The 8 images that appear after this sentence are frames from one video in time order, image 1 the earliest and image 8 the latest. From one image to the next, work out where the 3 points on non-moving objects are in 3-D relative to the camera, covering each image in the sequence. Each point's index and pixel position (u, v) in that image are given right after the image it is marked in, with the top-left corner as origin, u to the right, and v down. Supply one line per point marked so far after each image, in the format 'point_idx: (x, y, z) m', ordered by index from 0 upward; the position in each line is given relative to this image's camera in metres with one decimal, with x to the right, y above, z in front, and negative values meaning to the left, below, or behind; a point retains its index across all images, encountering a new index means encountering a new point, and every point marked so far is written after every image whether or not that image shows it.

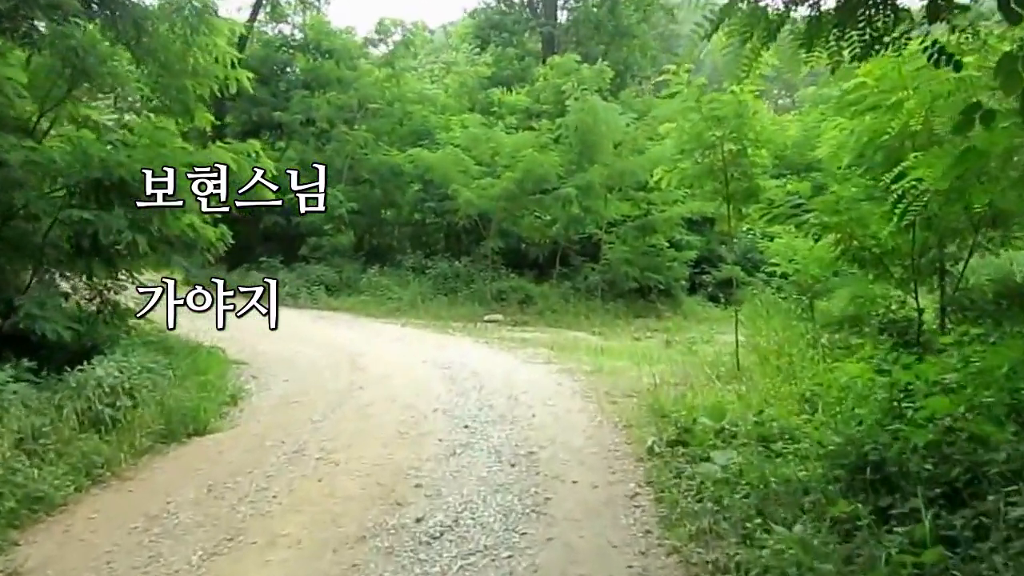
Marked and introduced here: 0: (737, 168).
0: (+2.0, +1.0, +9.7) m
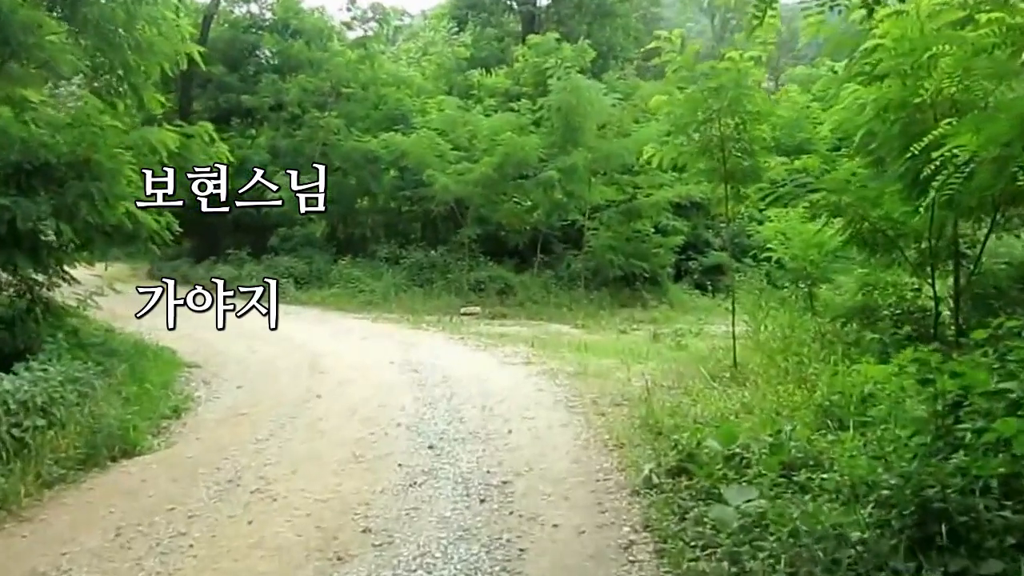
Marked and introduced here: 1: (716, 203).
0: (+1.8, +1.1, +8.8) m
1: (+1.7, +0.7, +9.5) m
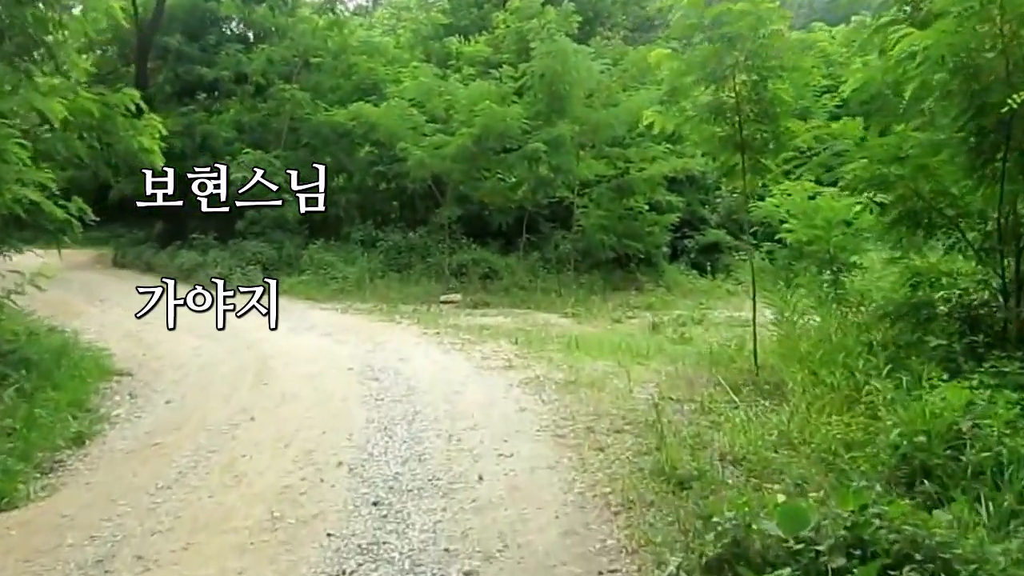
0: (+1.6, +1.2, +7.4) m
1: (+1.6, +0.8, +8.1) m
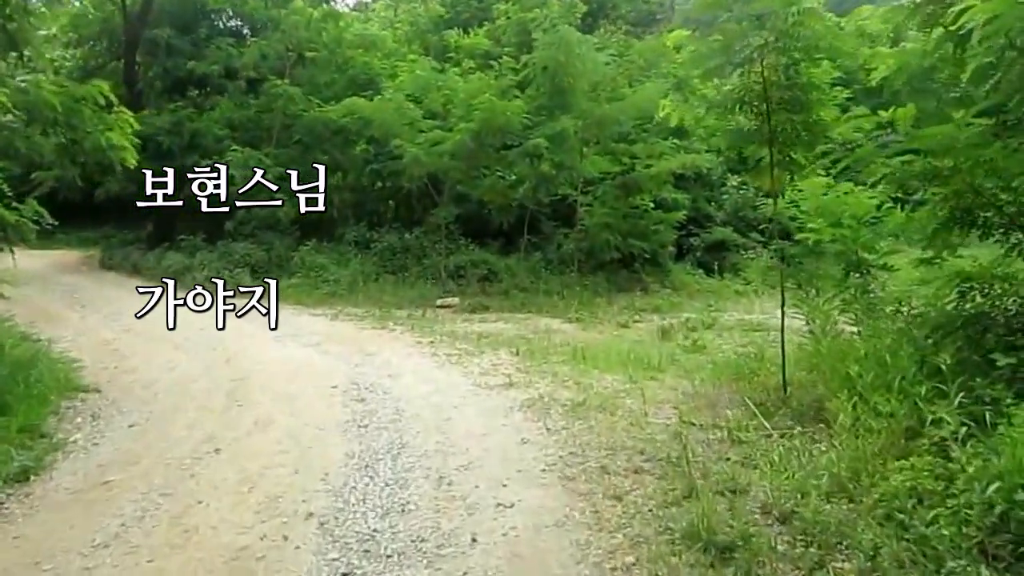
0: (+1.6, +1.1, +6.6) m
1: (+1.6, +0.7, +7.3) m
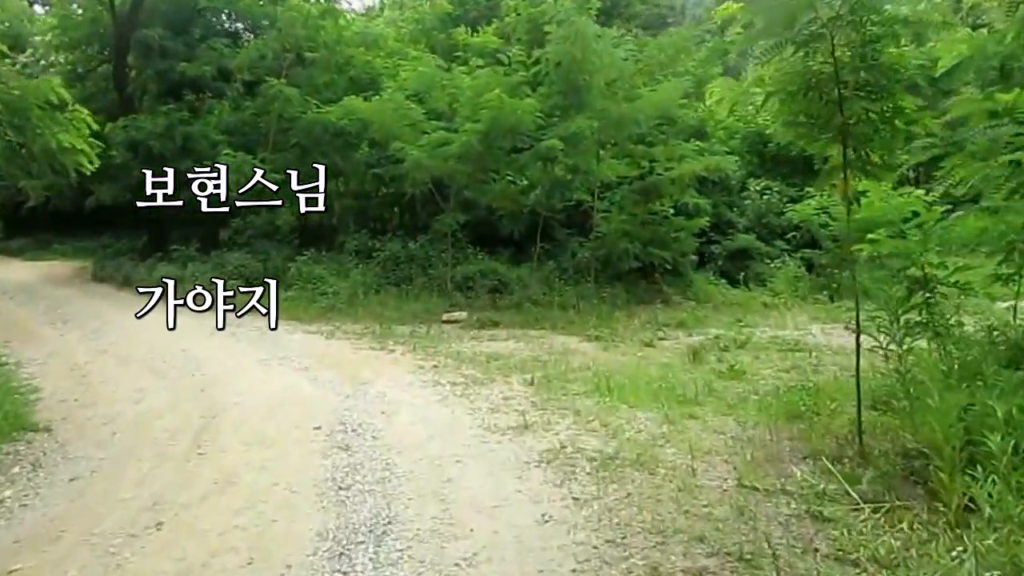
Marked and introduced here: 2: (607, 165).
0: (+1.7, +1.0, +5.5) m
1: (+1.7, +0.6, +6.2) m
2: (+1.2, +1.6, +14.3) m
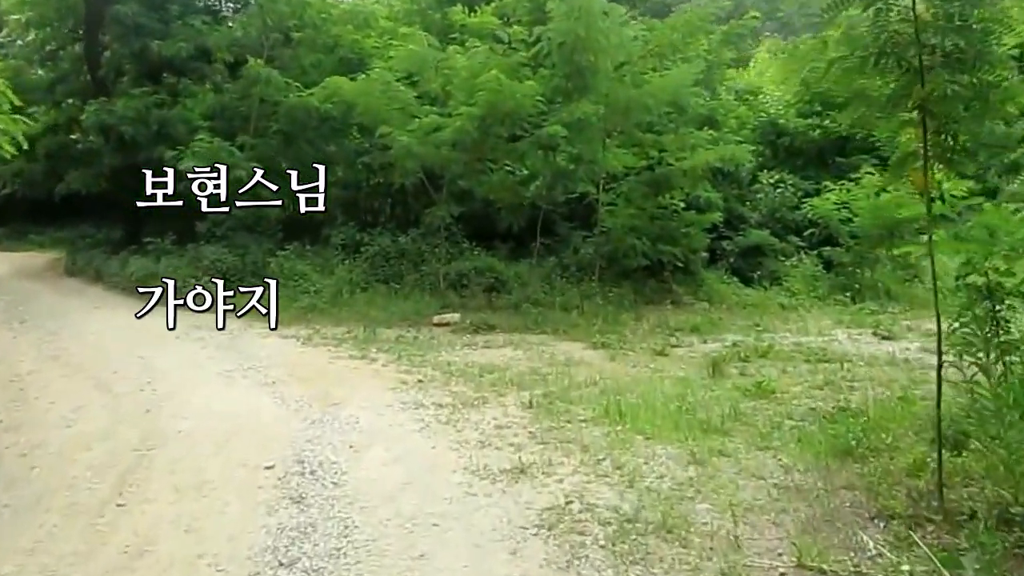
0: (+1.6, +0.9, +4.3) m
1: (+1.6, +0.5, +5.0) m
2: (+1.2, +1.6, +13.1) m
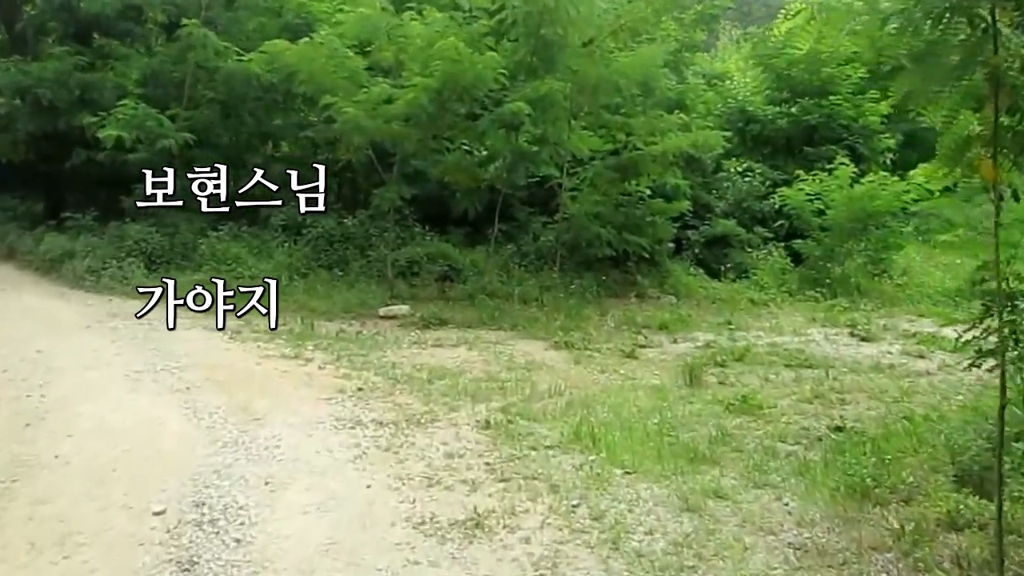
0: (+1.5, +0.9, +3.4) m
1: (+1.5, +0.5, +4.1) m
2: (+0.7, +1.7, +12.1) m
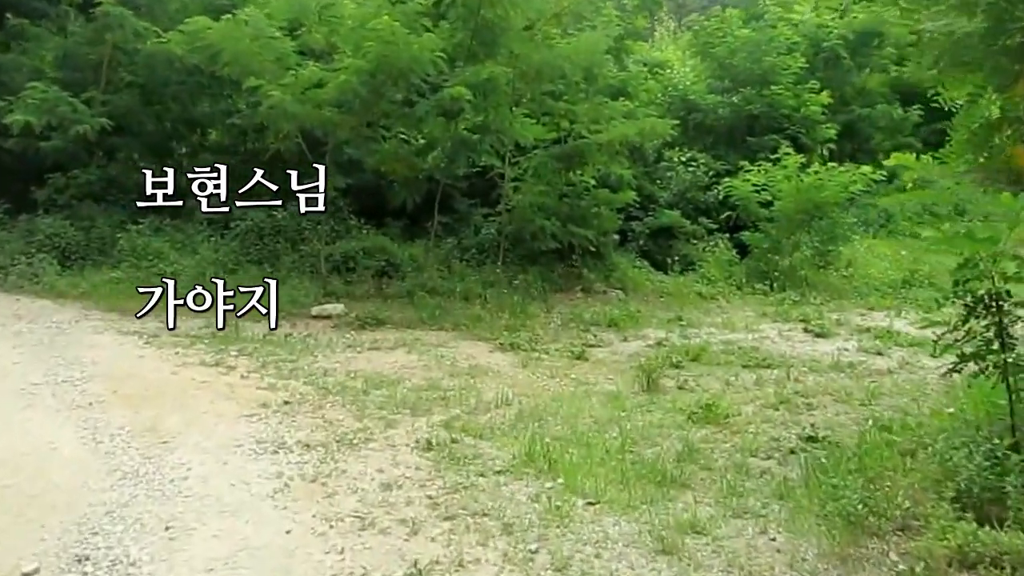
0: (+1.4, +0.8, +2.8) m
1: (+1.3, +0.5, +3.5) m
2: (+0.1, +1.7, +11.5) m
